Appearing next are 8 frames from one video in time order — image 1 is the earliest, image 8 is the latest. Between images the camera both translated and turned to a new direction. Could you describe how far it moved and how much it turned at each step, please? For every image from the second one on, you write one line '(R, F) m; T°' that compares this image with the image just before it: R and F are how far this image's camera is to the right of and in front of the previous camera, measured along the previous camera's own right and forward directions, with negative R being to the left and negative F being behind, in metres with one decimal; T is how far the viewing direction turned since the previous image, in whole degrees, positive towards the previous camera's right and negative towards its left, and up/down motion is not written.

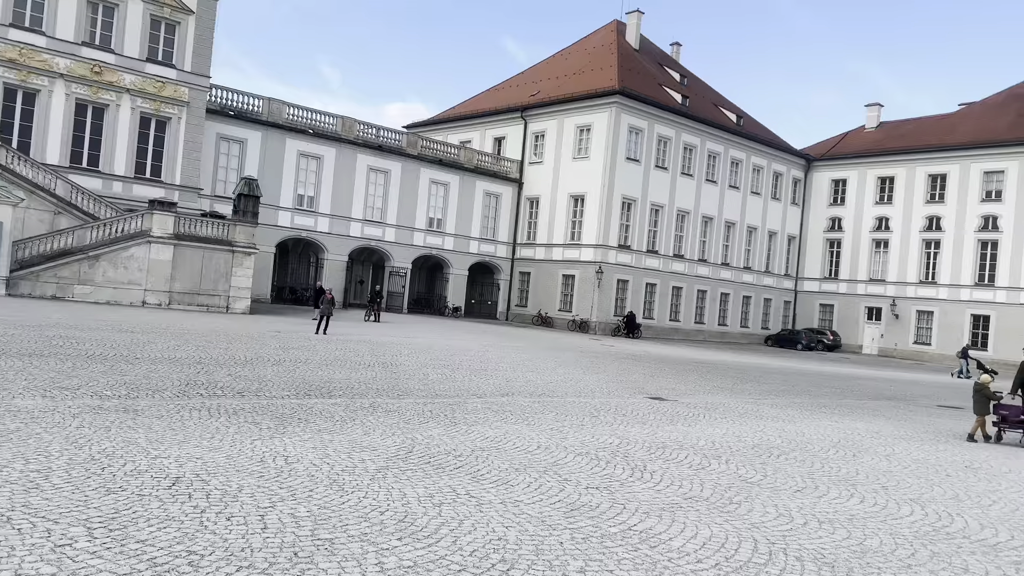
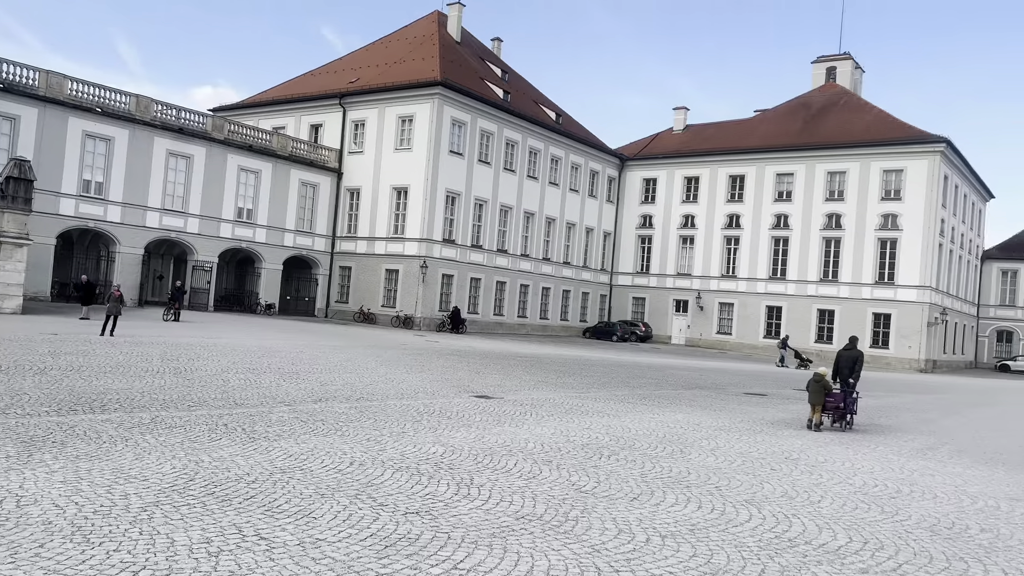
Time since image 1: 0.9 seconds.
(+0.1, +0.8) m; +13°
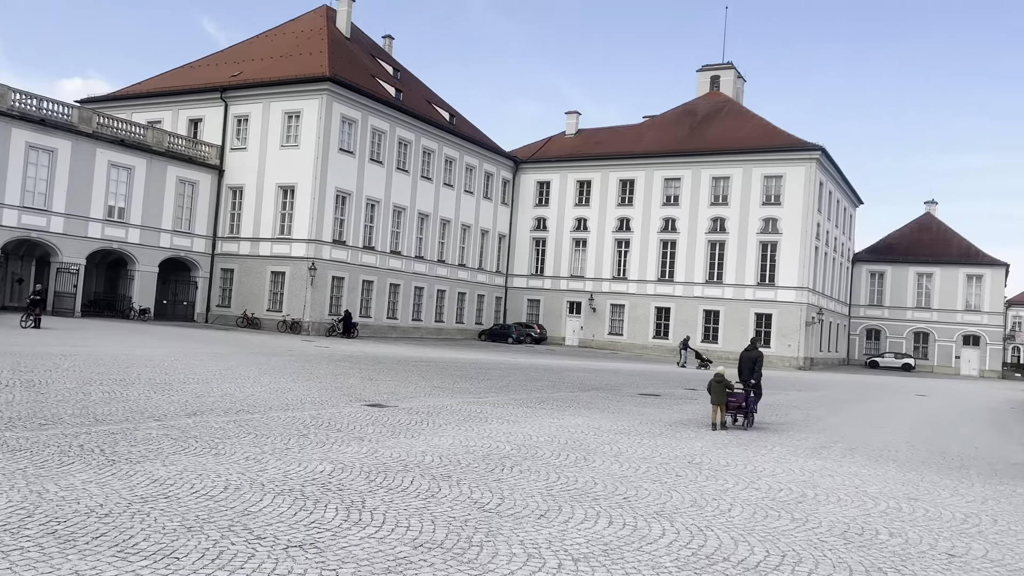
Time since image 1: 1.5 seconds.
(0.0, +0.5) m; +8°
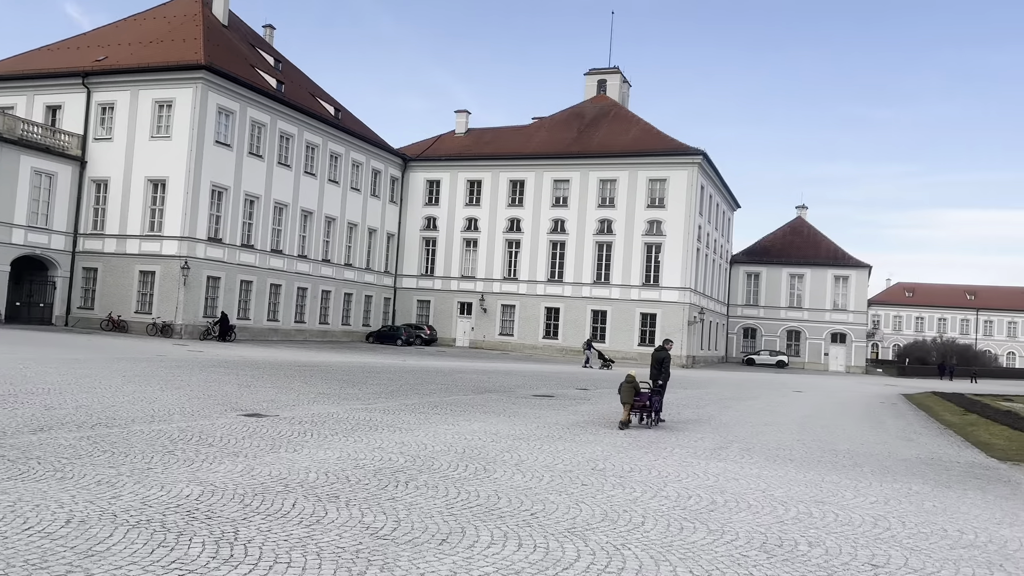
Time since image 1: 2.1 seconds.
(-0.1, +0.6) m; +8°
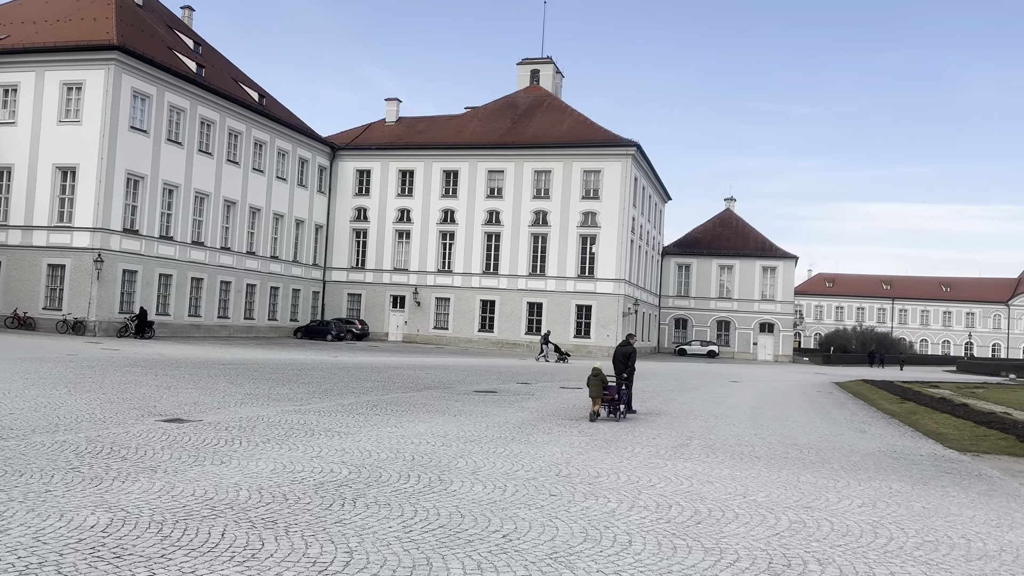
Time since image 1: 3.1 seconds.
(-0.2, +0.8) m; +5°
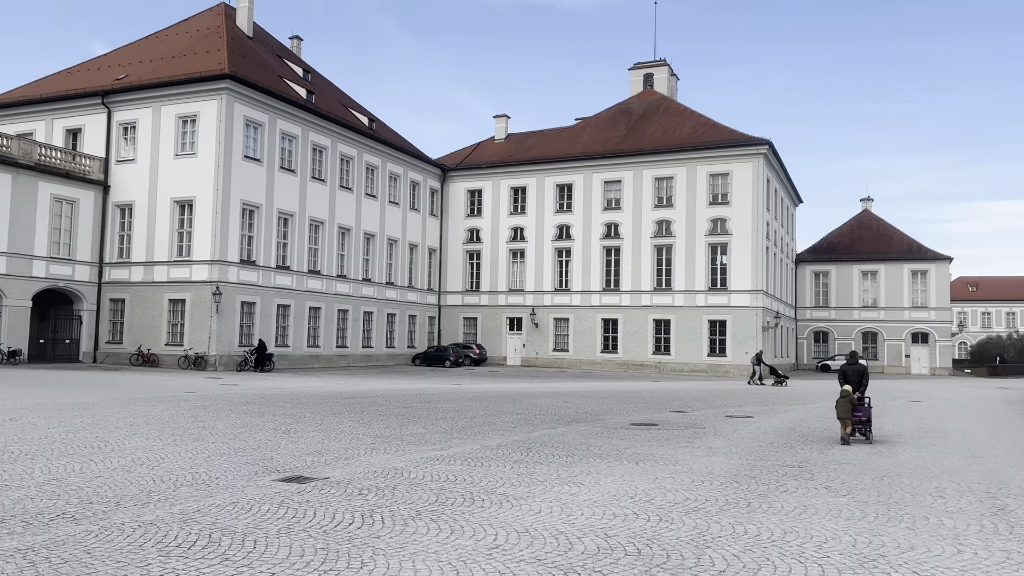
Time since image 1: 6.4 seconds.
(-1.0, +2.5) m; -7°
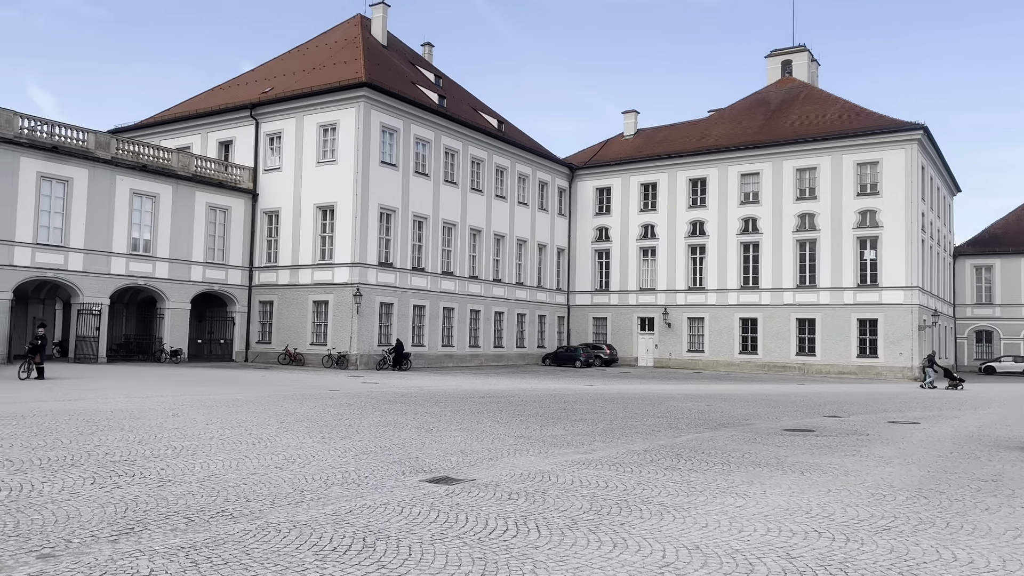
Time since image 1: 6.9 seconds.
(-0.2, +0.4) m; -9°
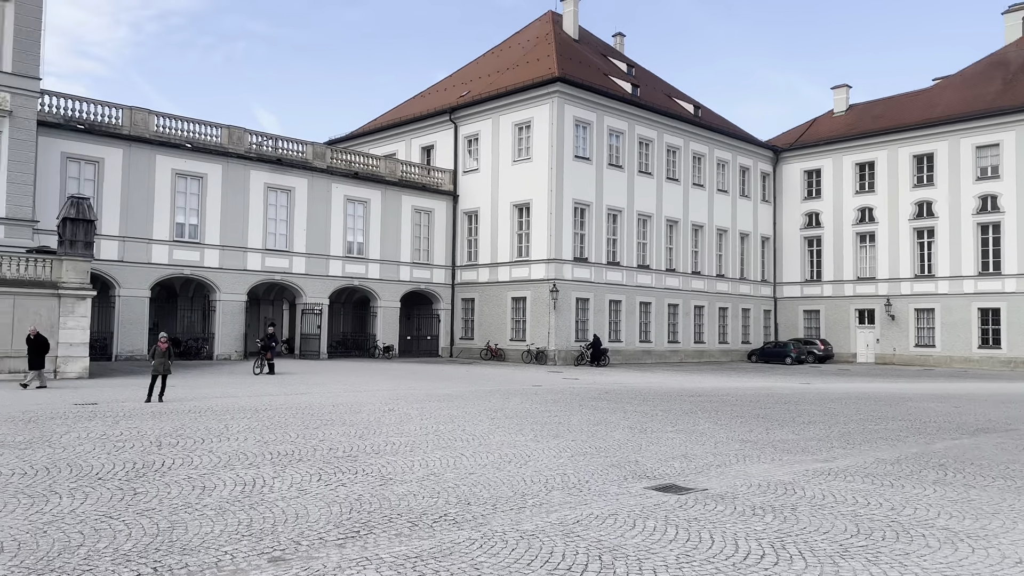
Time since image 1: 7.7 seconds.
(-0.3, +0.6) m; -14°
